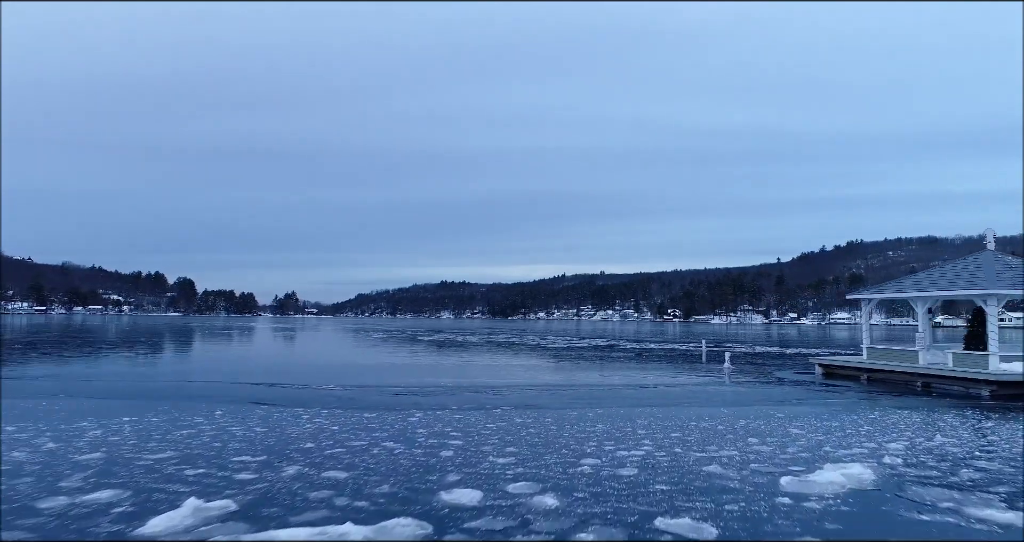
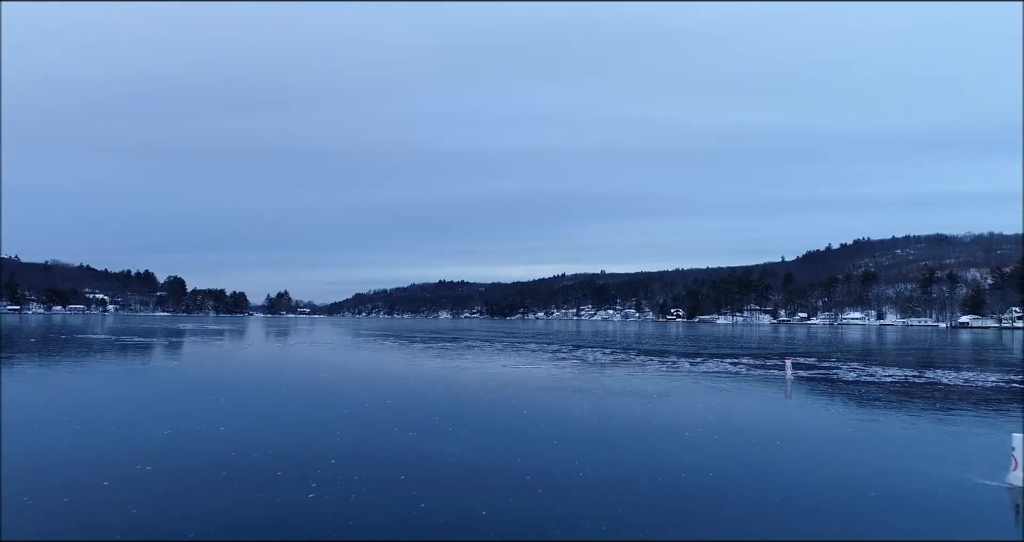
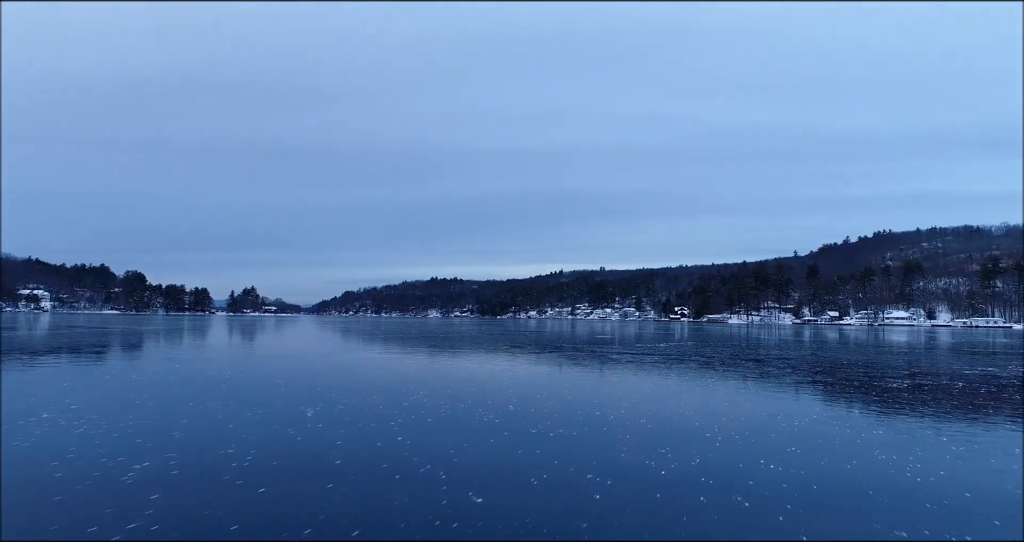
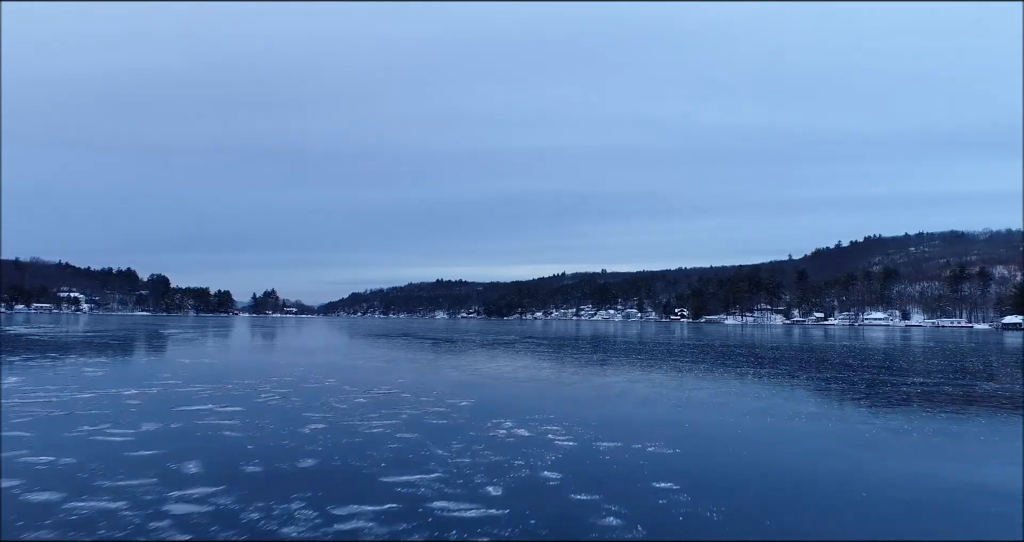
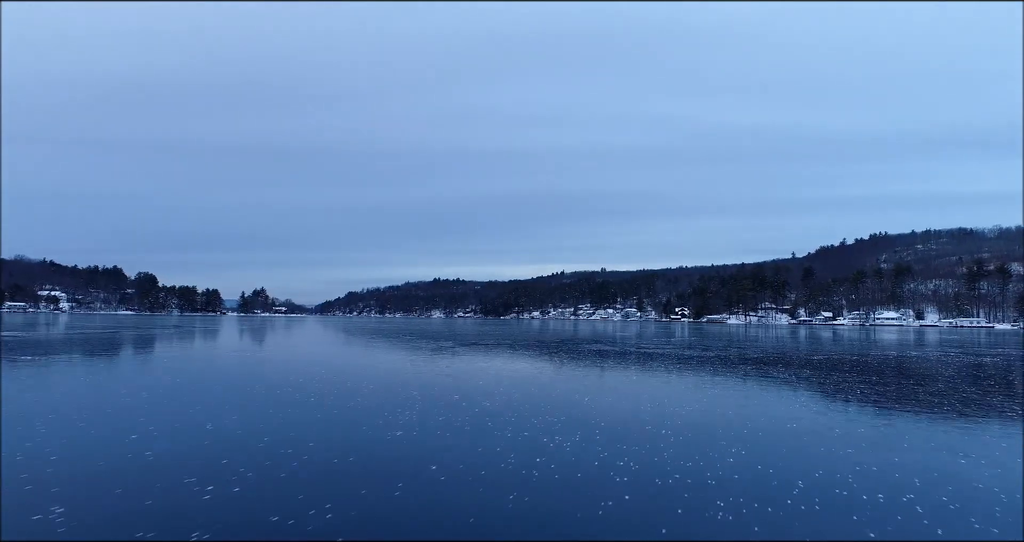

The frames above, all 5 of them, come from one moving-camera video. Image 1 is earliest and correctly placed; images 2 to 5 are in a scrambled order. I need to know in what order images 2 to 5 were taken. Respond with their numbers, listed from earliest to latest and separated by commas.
2, 4, 5, 3
